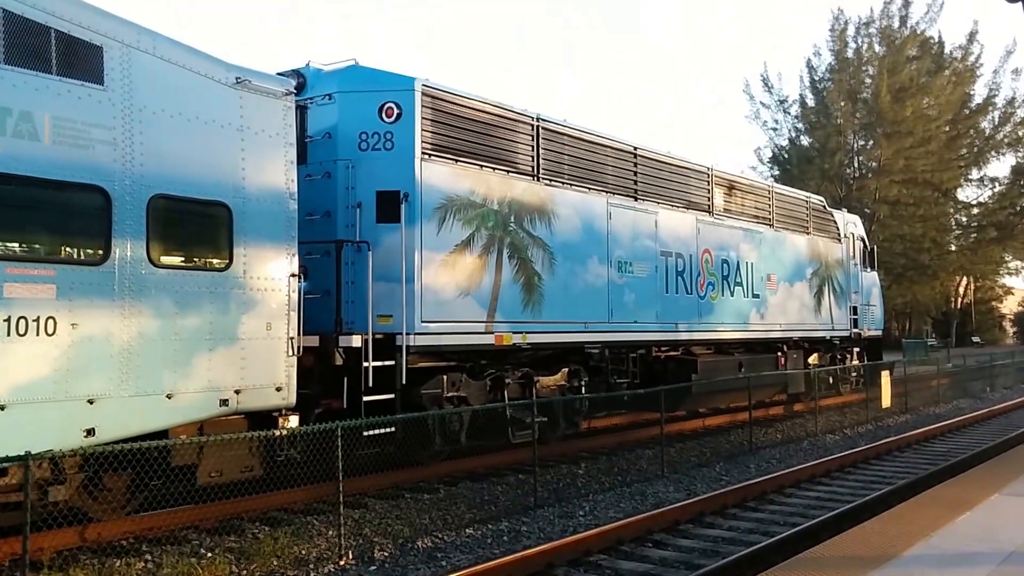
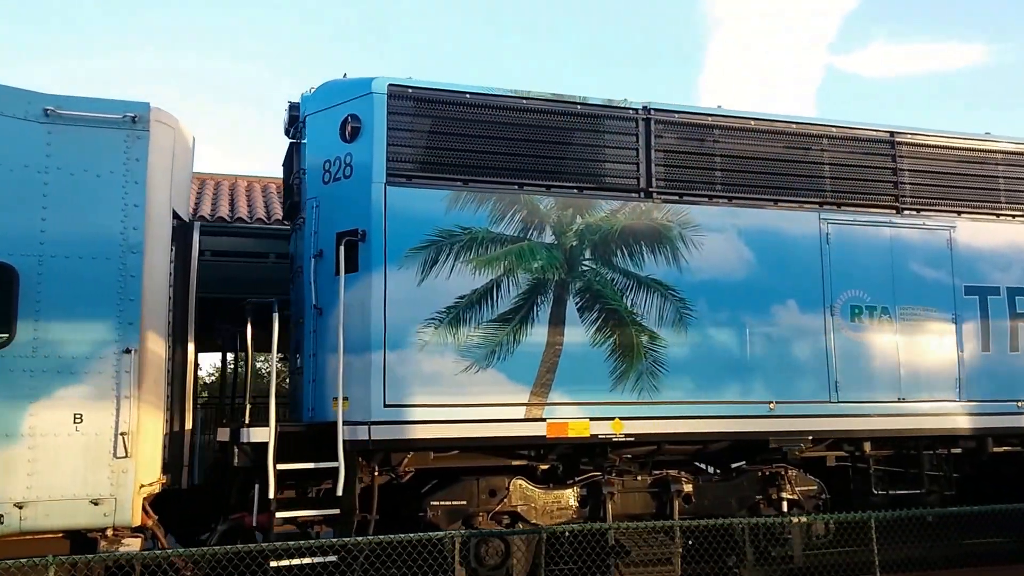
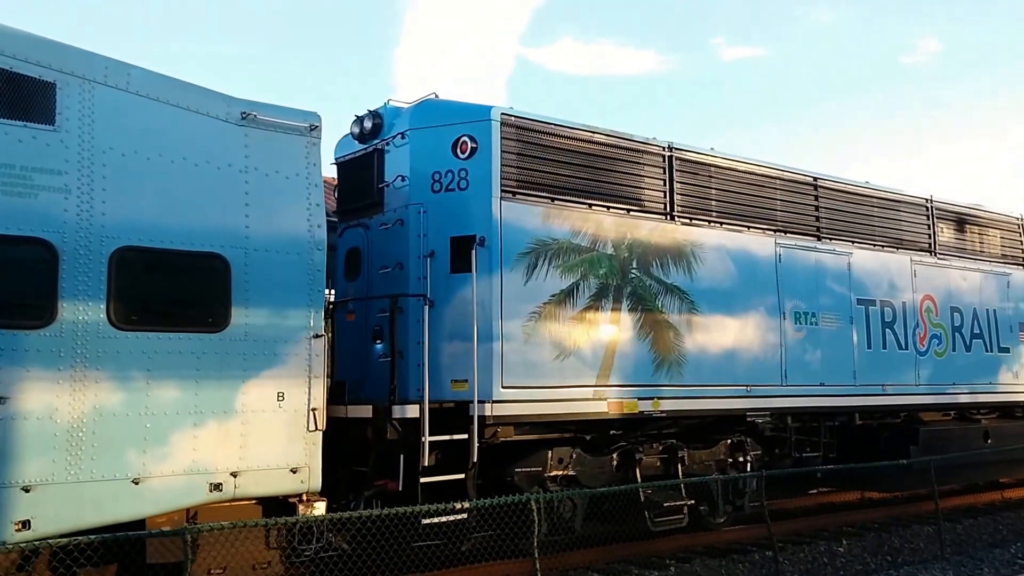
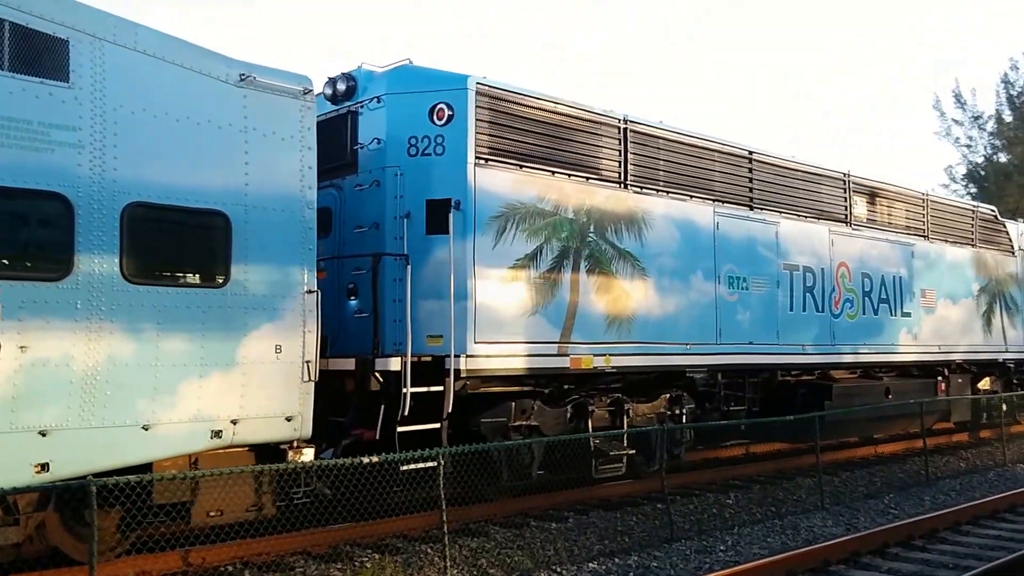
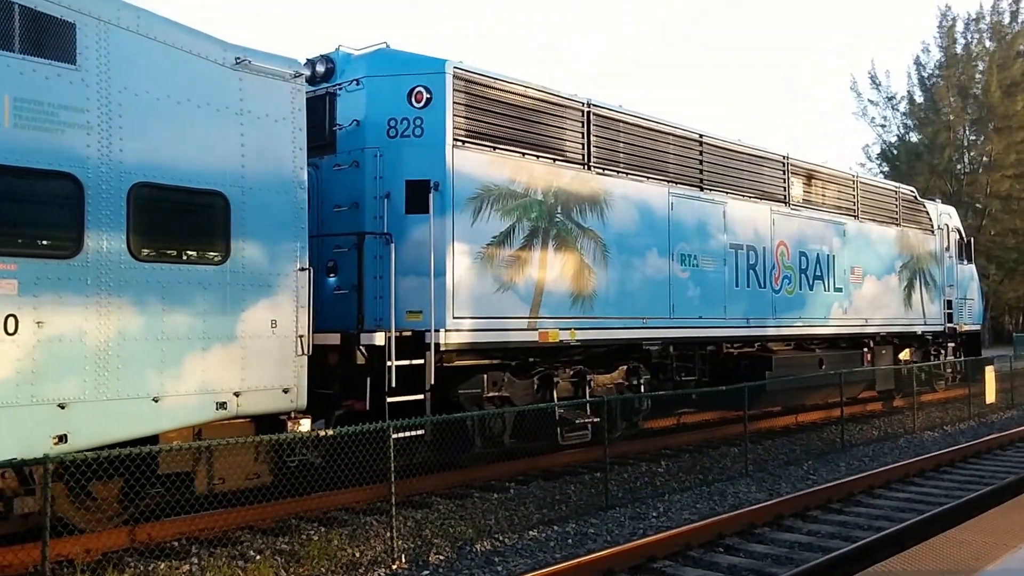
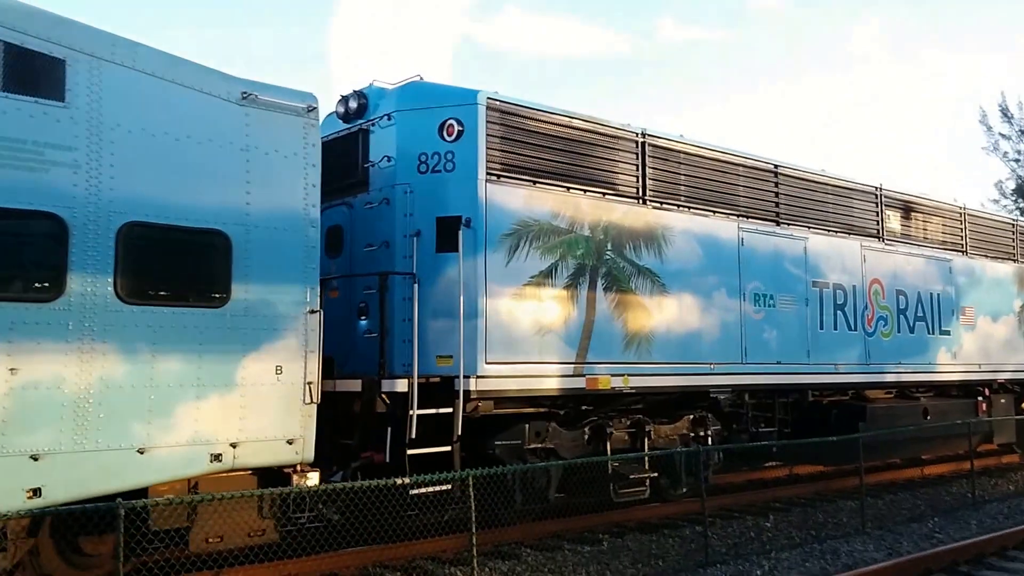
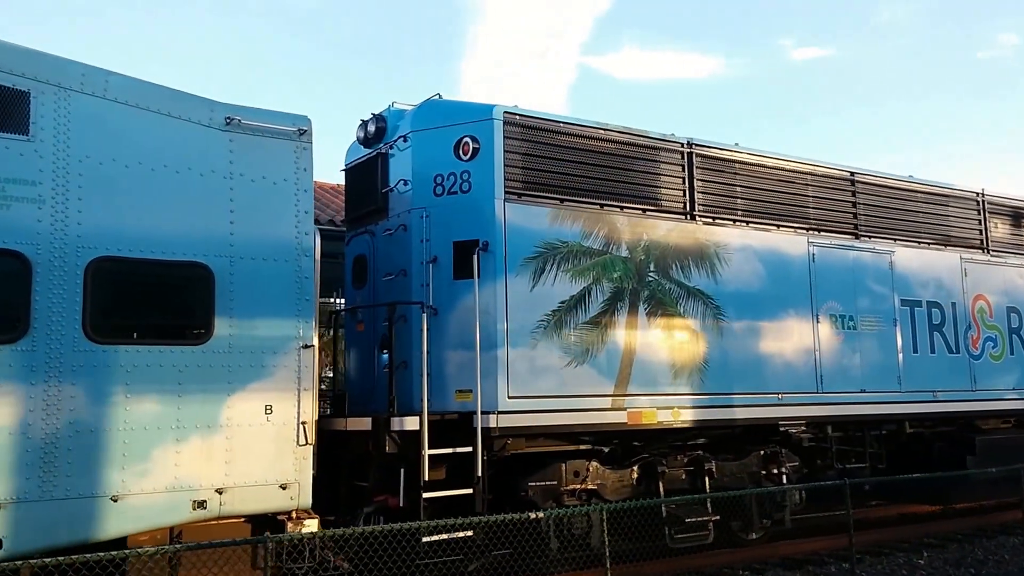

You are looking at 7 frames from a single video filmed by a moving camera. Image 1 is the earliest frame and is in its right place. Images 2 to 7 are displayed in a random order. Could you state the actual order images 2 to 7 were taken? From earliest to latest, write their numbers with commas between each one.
5, 4, 6, 3, 7, 2
